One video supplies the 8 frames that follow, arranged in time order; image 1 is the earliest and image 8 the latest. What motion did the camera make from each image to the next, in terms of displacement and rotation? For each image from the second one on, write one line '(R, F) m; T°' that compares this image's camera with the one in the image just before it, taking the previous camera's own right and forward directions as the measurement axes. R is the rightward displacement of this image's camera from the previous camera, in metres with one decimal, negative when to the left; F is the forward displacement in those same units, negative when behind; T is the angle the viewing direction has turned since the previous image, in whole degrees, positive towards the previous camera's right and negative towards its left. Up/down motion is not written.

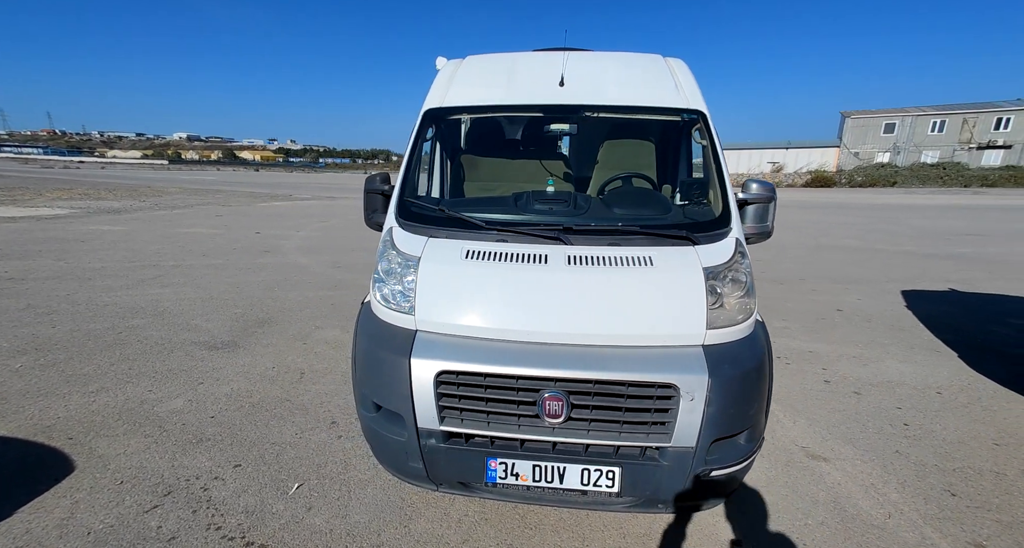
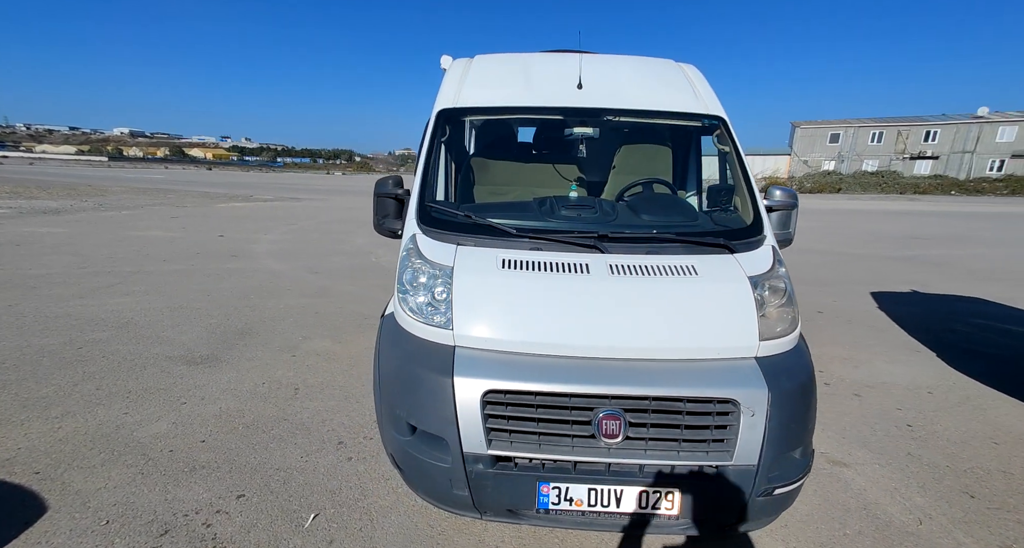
(-0.4, +0.1) m; +5°
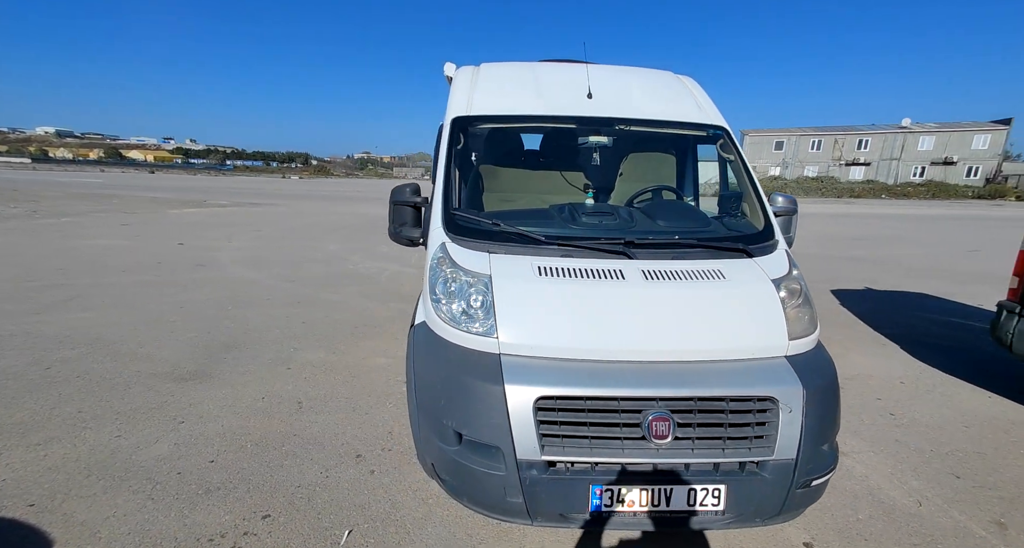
(-0.4, 0.0) m; +5°
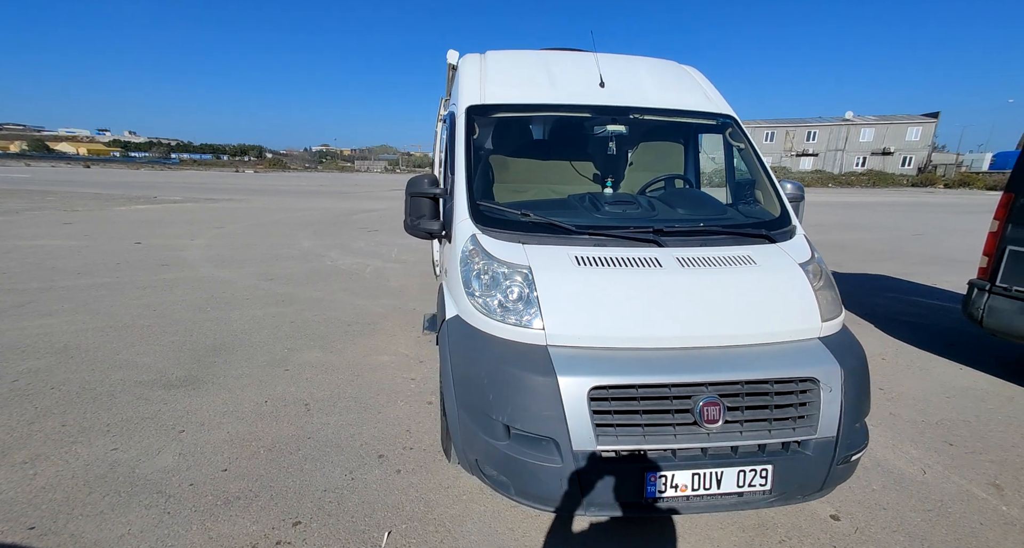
(-0.4, 0.0) m; +5°
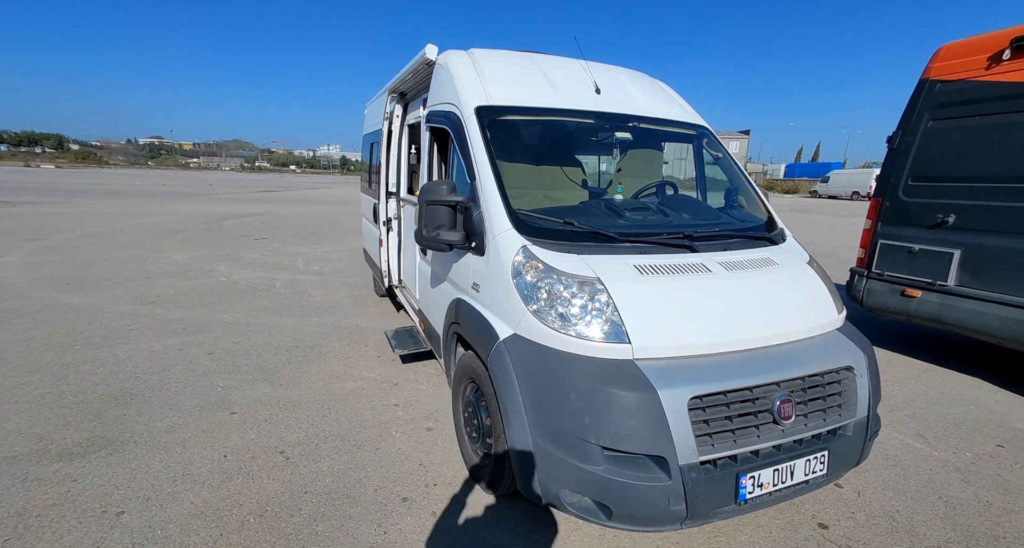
(-0.9, +0.3) m; +16°
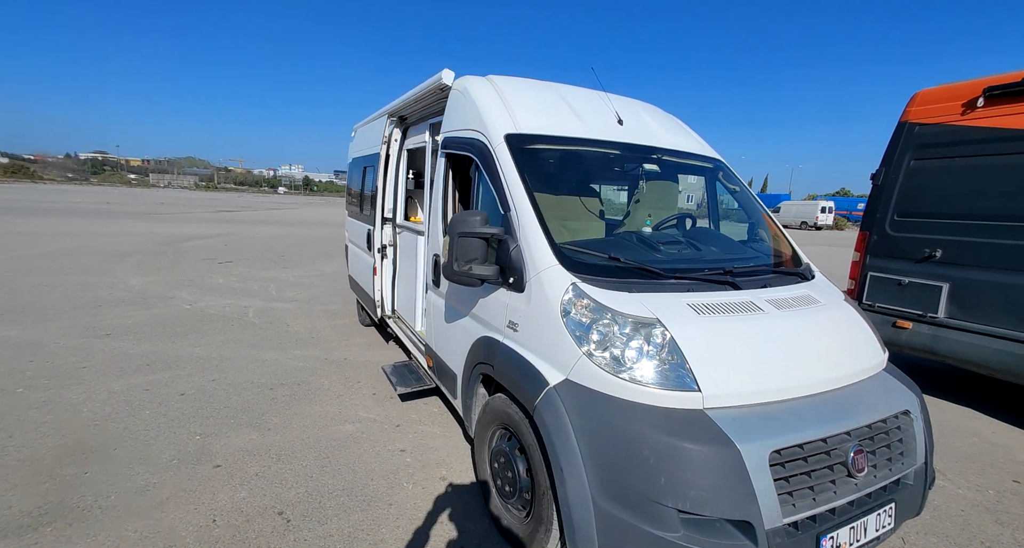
(-0.4, +0.2) m; +5°
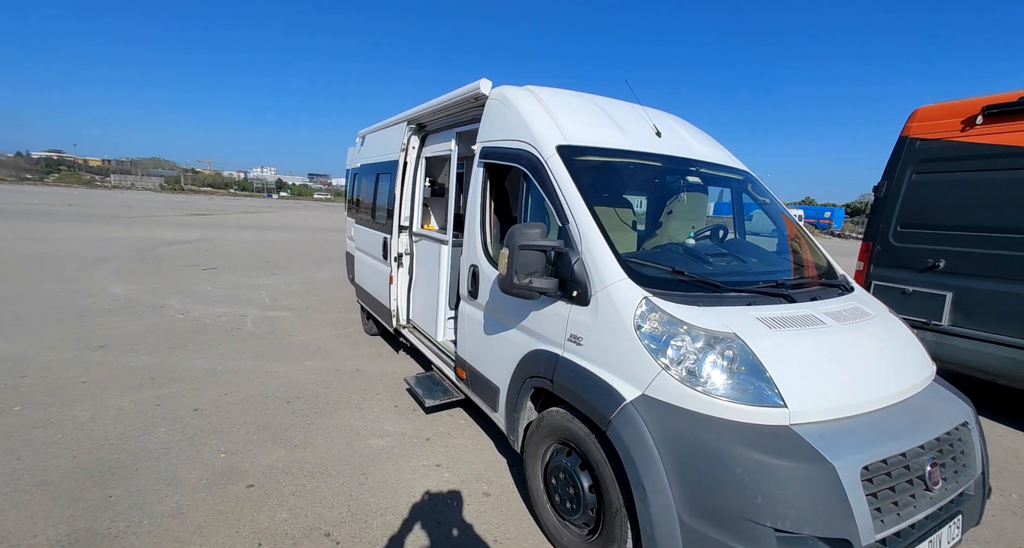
(-0.4, +0.1) m; +3°
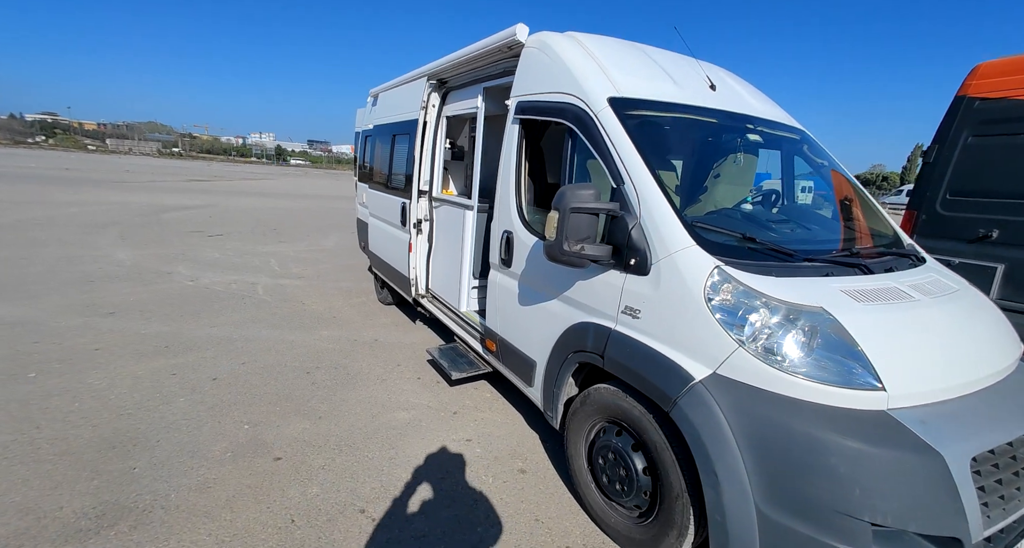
(-0.2, +0.2) m; 0°
